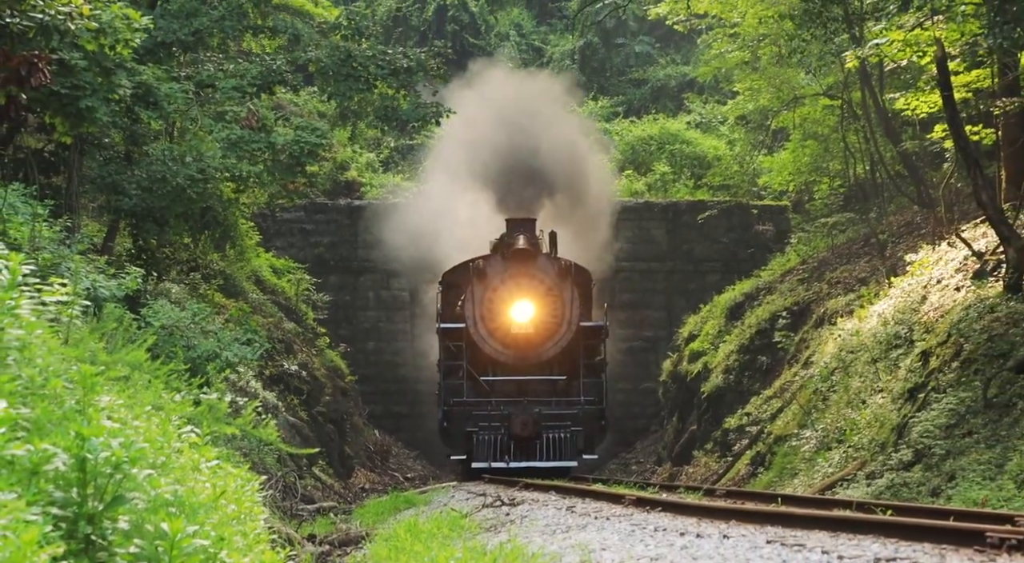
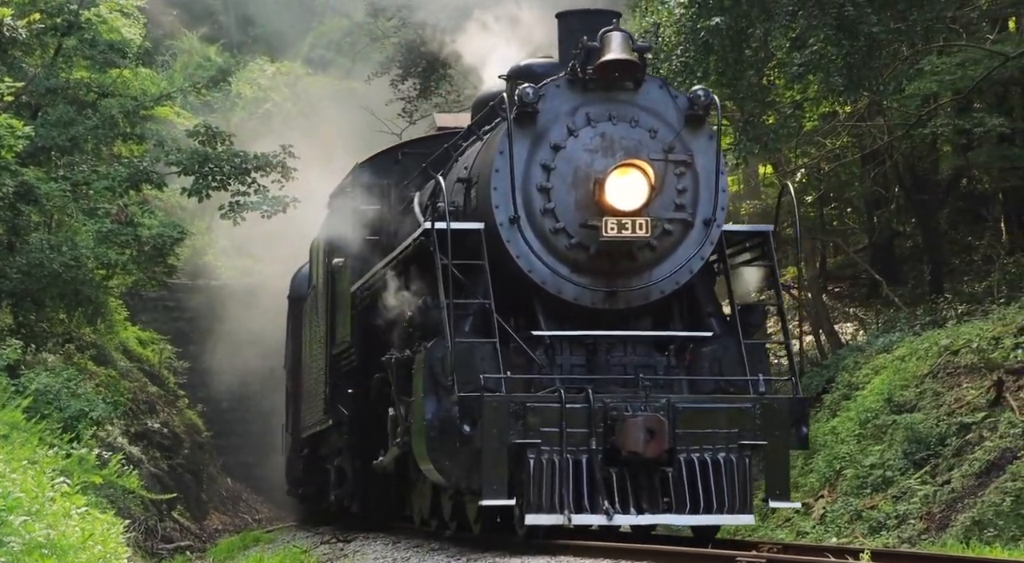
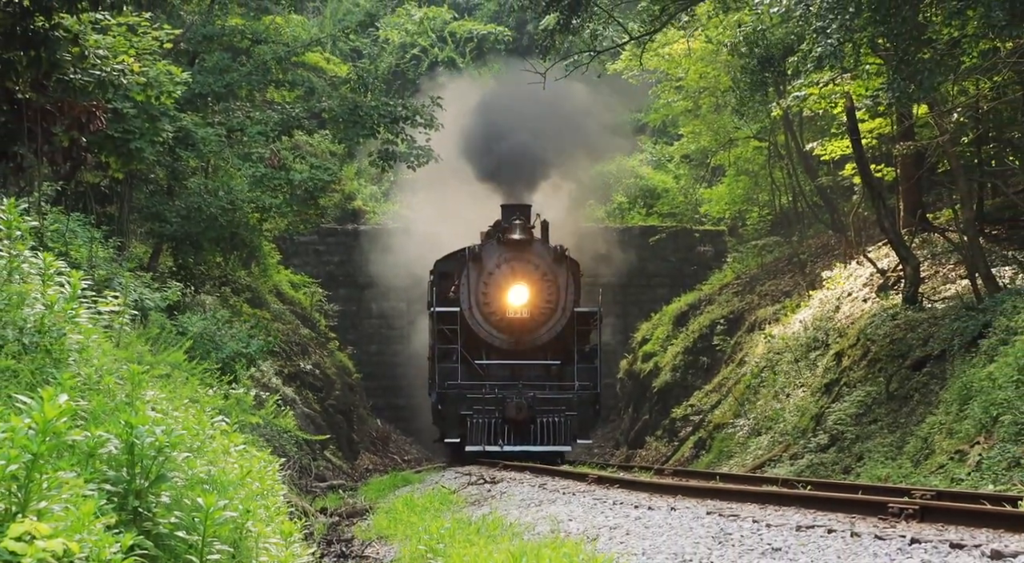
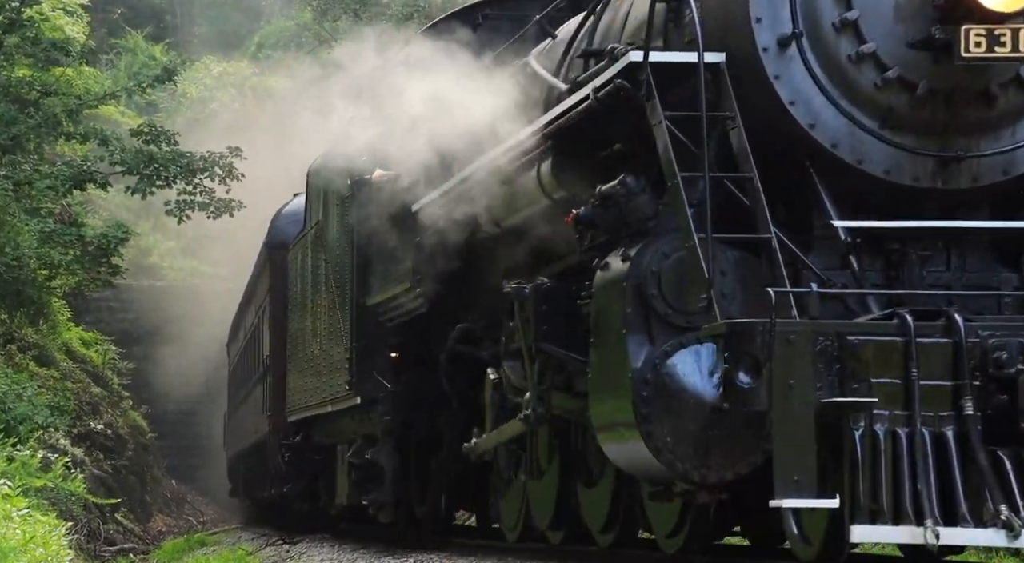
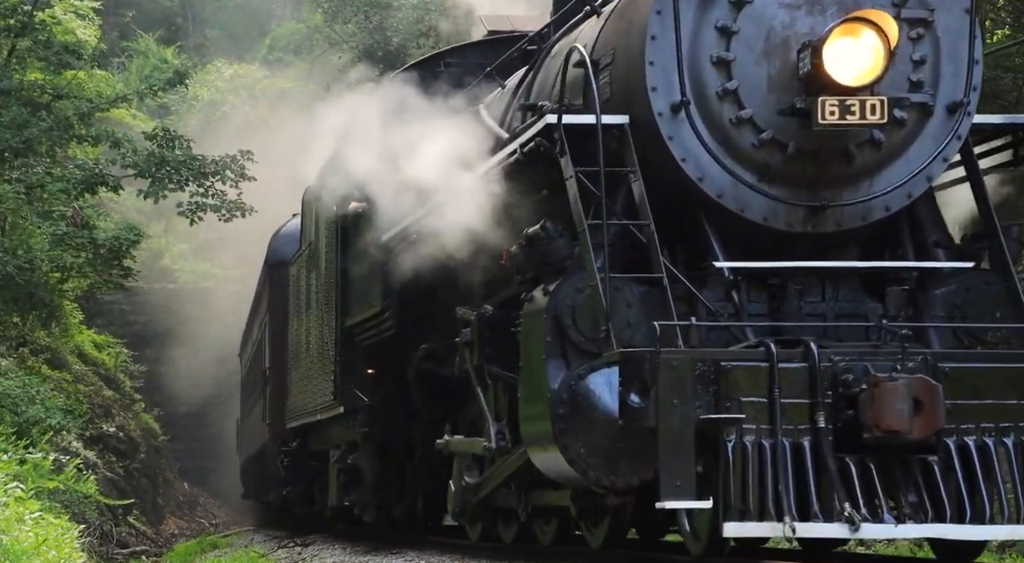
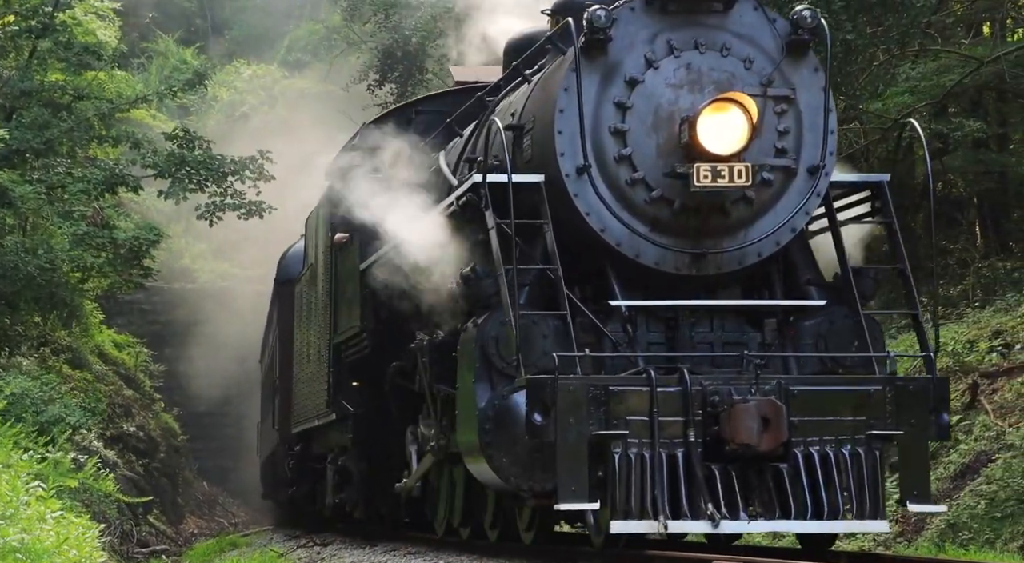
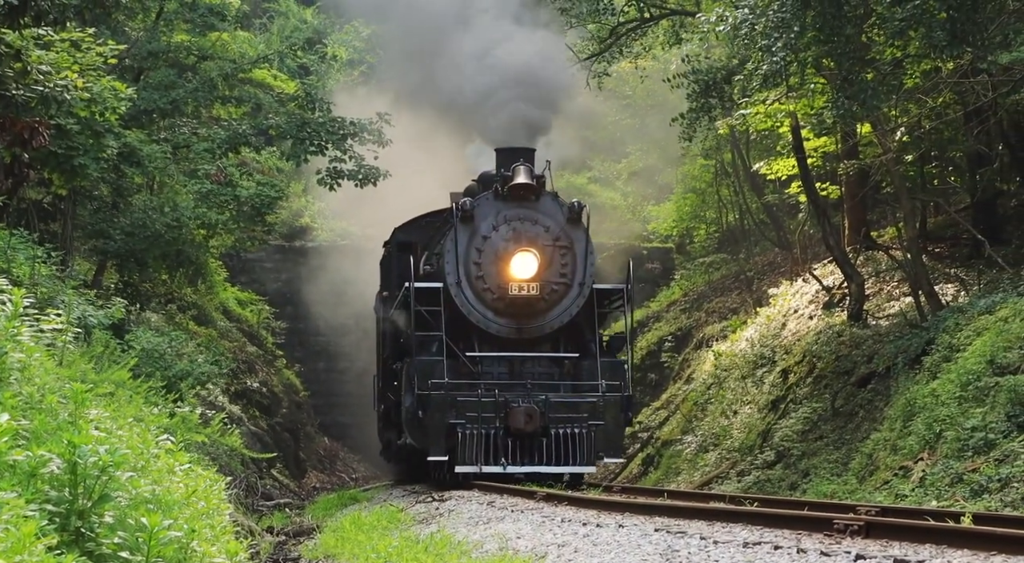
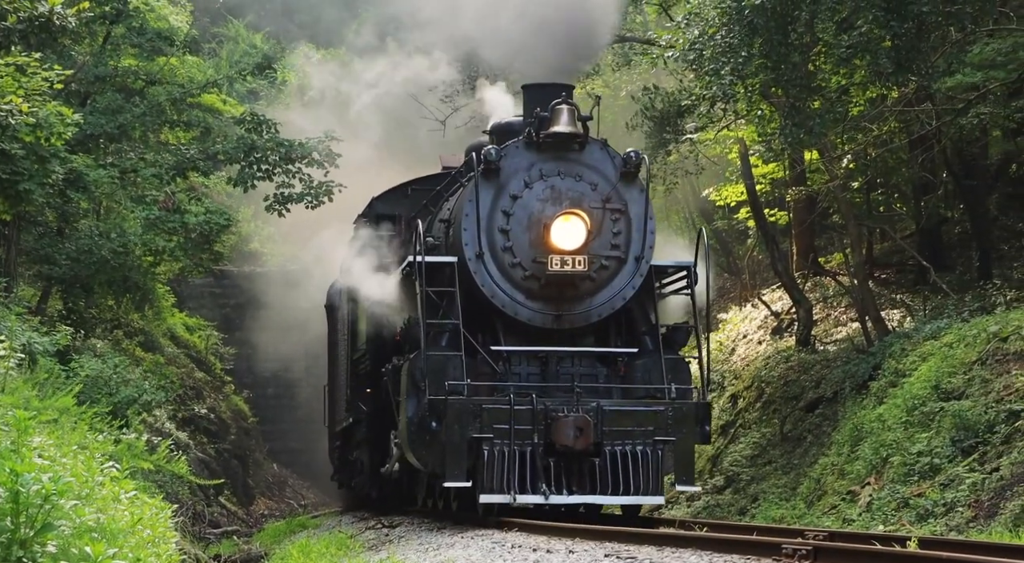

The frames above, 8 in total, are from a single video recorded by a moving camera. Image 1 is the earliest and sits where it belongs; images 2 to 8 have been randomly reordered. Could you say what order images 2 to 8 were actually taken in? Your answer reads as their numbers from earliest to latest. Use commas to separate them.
3, 7, 8, 2, 6, 5, 4
